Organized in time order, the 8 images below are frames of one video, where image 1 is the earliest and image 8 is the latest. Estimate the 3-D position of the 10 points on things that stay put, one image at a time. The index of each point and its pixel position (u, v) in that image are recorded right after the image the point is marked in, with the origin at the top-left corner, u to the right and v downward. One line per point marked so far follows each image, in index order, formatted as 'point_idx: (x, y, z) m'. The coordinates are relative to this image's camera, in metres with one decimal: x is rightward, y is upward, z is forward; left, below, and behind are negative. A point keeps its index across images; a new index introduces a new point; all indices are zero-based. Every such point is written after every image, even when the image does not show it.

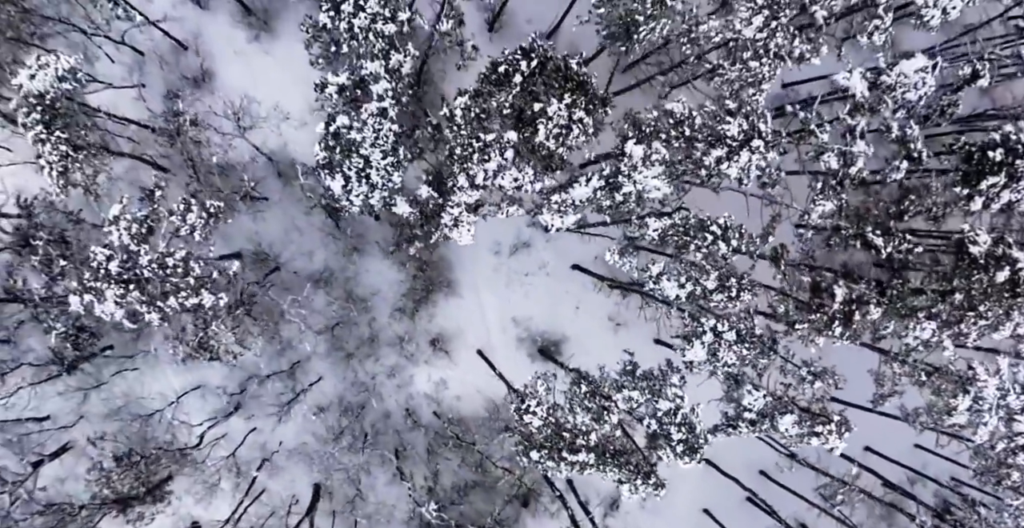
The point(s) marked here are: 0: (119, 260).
0: (-9.0, 0.0, +12.7) m
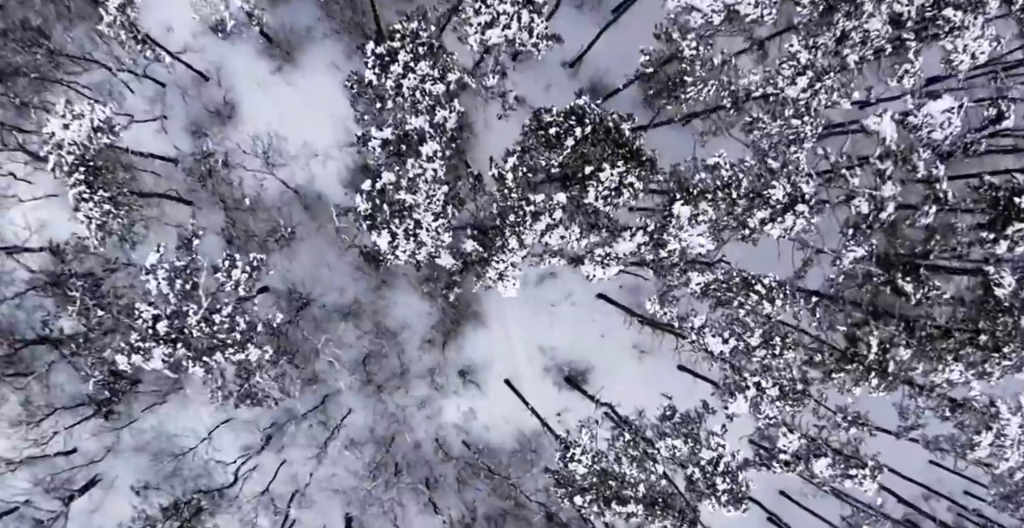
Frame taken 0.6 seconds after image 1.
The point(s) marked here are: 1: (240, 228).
0: (-7.9, -1.4, +12.7) m
1: (-8.8, +1.0, +18.8) m
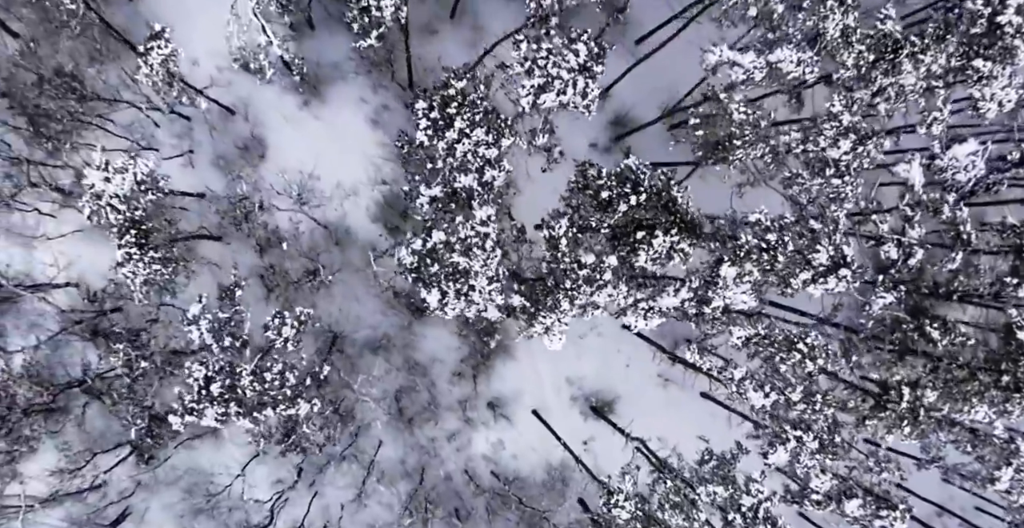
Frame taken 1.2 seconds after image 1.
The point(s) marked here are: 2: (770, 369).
0: (-6.8, -2.7, +12.8) m
1: (-7.8, -0.2, +18.8) m
2: (+6.4, -2.6, +13.5) m
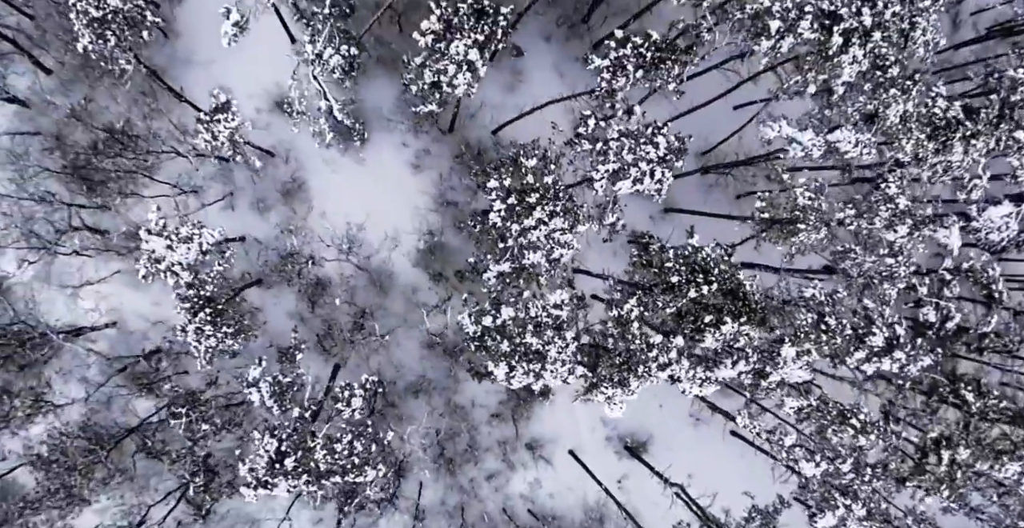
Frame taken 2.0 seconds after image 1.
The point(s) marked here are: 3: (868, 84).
0: (-5.2, -4.5, +13.0) m
1: (-6.4, -1.8, +19.0) m
2: (+7.9, -4.4, +14.0) m
3: (+8.7, +4.4, +13.5) m
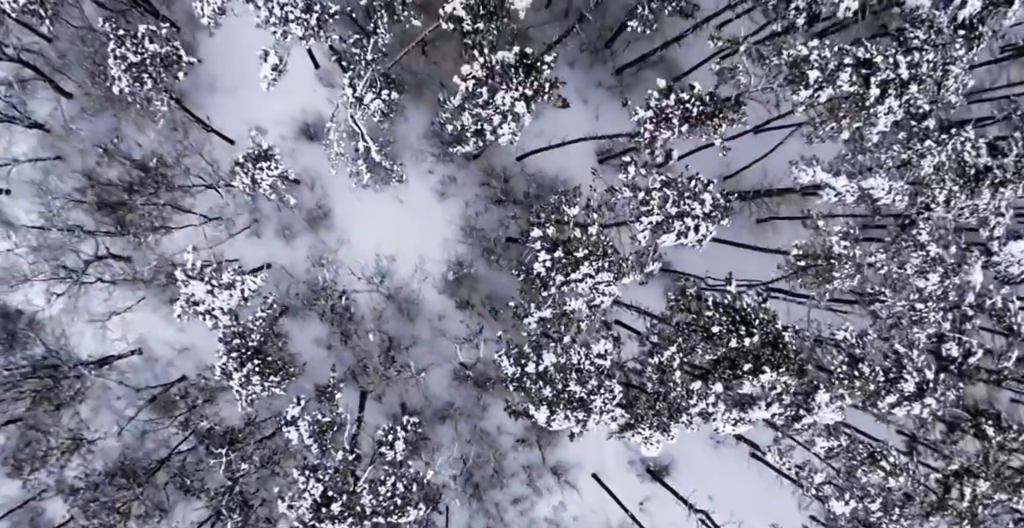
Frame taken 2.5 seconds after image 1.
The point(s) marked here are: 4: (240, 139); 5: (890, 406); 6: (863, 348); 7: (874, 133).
0: (-4.2, -5.6, +13.2) m
1: (-5.5, -2.8, +19.1) m
2: (+8.9, -5.6, +14.4) m
3: (+9.7, +3.3, +13.7) m
4: (-9.0, +4.0, +19.2) m
5: (+9.3, -3.5, +13.5) m
6: (+8.8, -2.2, +13.8) m
7: (+9.1, +3.3, +13.8) m
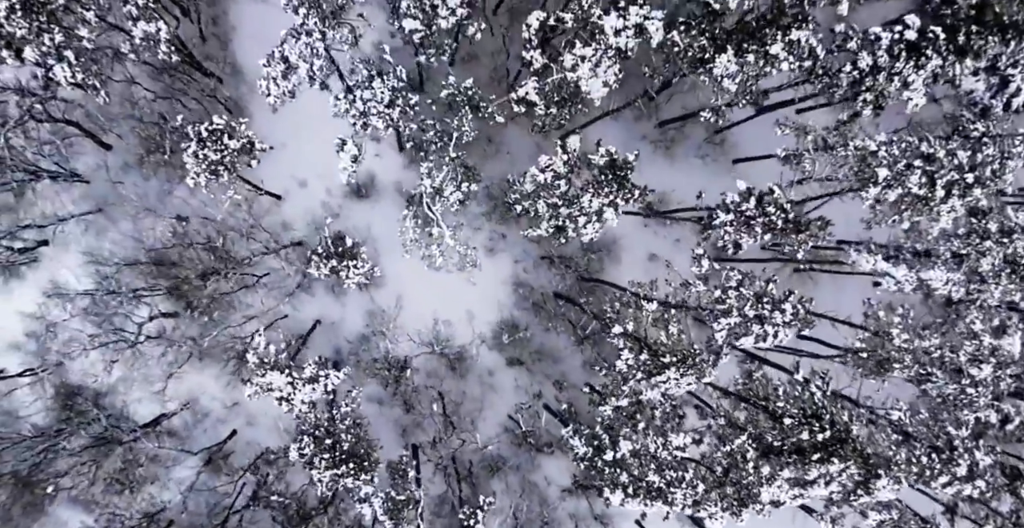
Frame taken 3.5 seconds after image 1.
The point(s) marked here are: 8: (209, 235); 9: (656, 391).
0: (-2.2, -7.9, +13.7) m
1: (-3.7, -4.9, +19.4) m
2: (+10.8, -7.8, +15.3) m
3: (+11.7, +1.0, +14.3) m
4: (-7.2, +1.9, +19.1) m
5: (+11.3, -5.8, +14.4) m
6: (+10.8, -4.5, +14.5) m
7: (+11.0, +1.0, +14.3) m
8: (-10.2, +1.1, +18.2) m
9: (+3.6, -3.1, +13.4) m
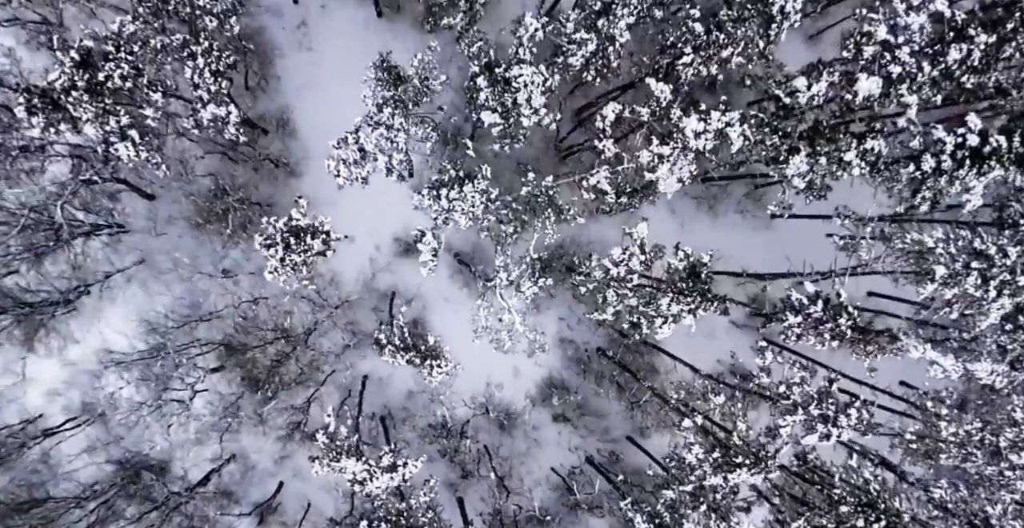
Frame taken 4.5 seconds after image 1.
0: (-0.5, -10.2, +14.3) m
1: (-2.1, -7.0, +19.8) m
2: (+12.5, -10.3, +16.4) m
3: (+13.6, -1.5, +15.0) m
4: (-5.5, -0.1, +19.2) m
5: (+13.1, -8.3, +15.3) m
6: (+12.5, -7.0, +15.4) m
7: (+12.9, -1.5, +15.0) m
8: (-8.4, -1.0, +18.1) m
9: (+5.4, -5.6, +14.0) m
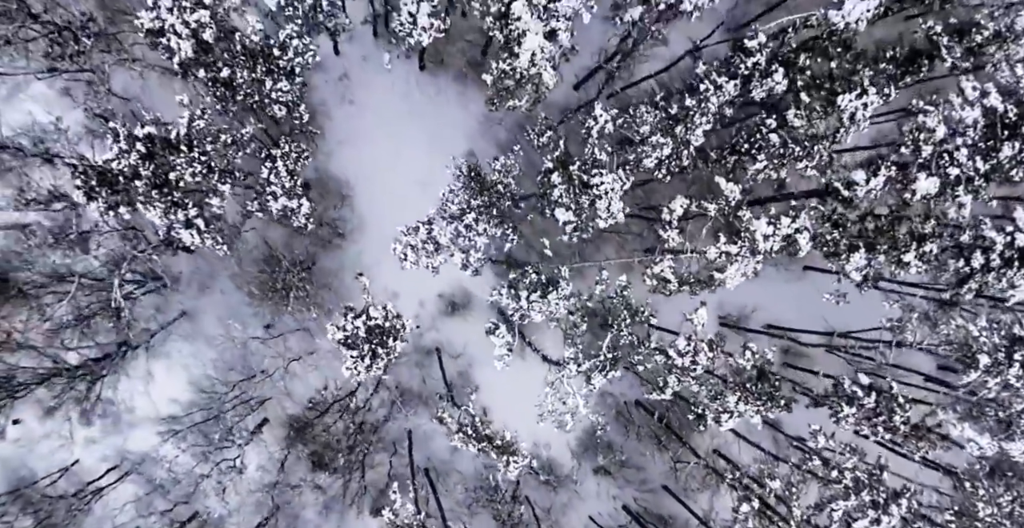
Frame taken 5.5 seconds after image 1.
0: (+1.2, -12.6, +15.1) m
1: (-0.5, -9.1, +20.4) m
2: (+14.2, -12.7, +17.6) m
3: (+15.3, -4.0, +15.9) m
4: (-3.8, -2.3, +19.3) m
5: (+14.8, -10.7, +16.5) m
6: (+14.2, -9.4, +16.5) m
7: (+14.7, -4.0, +15.8) m
8: (-6.7, -3.1, +18.3) m
9: (+7.2, -8.0, +14.8) m
